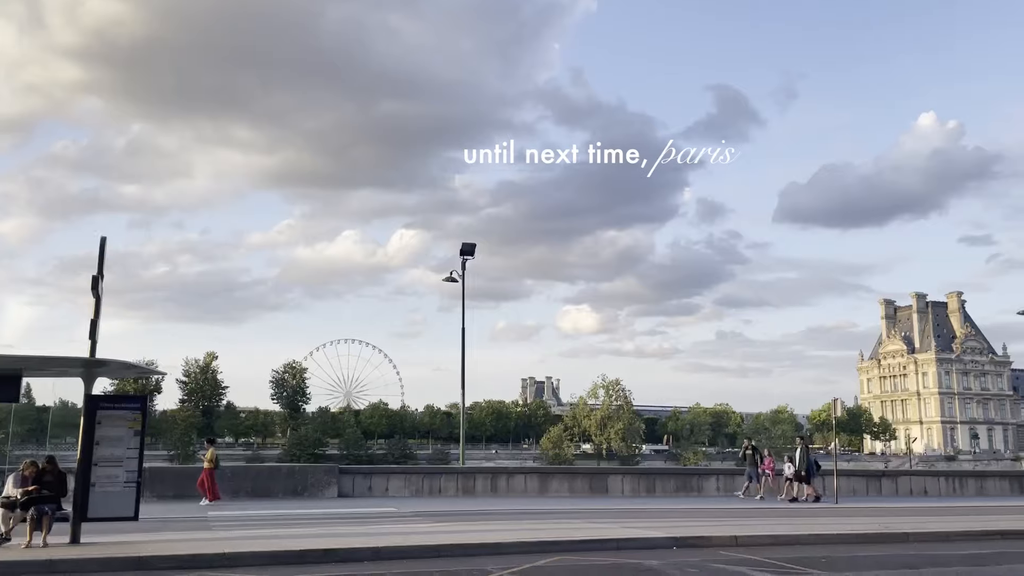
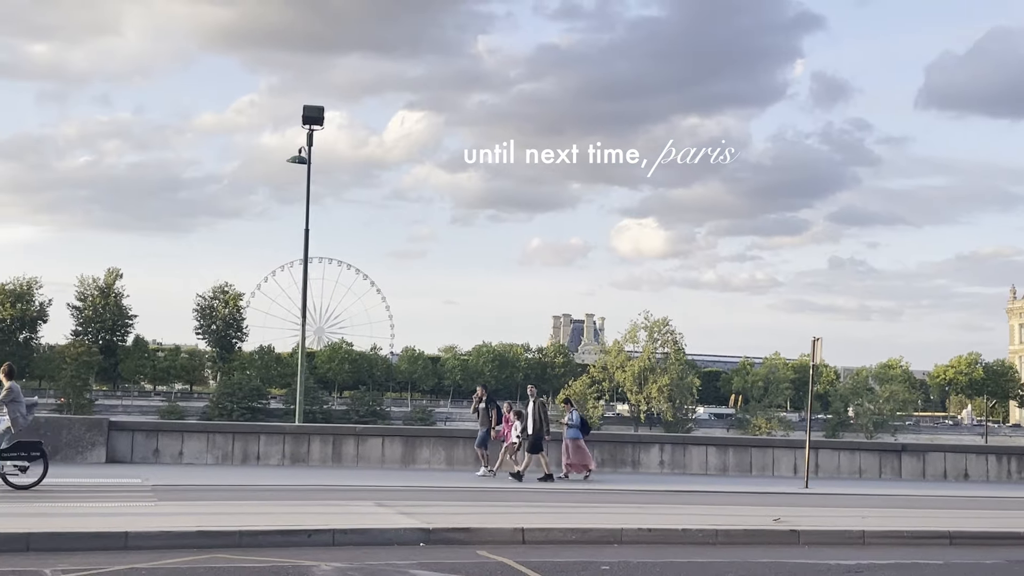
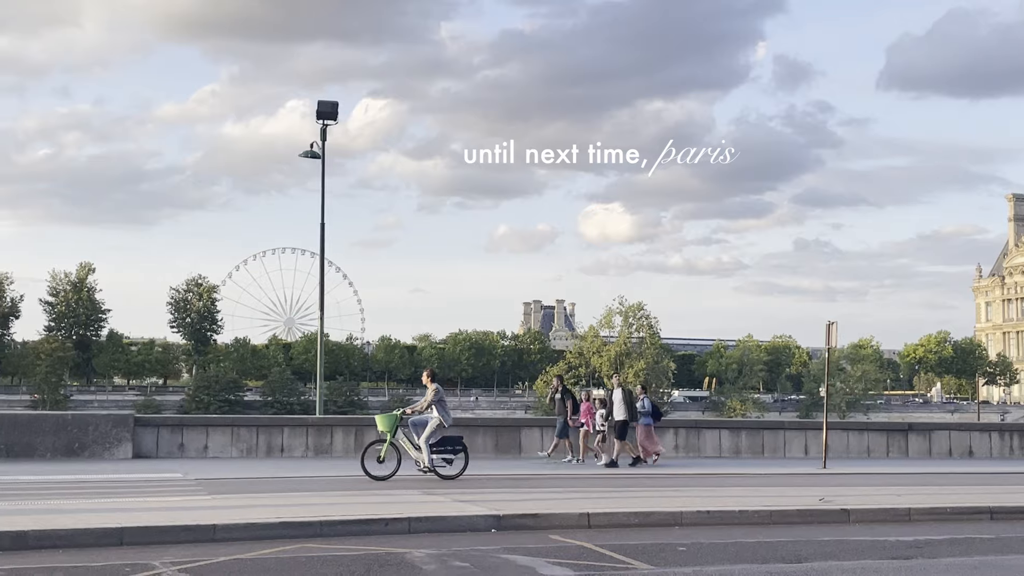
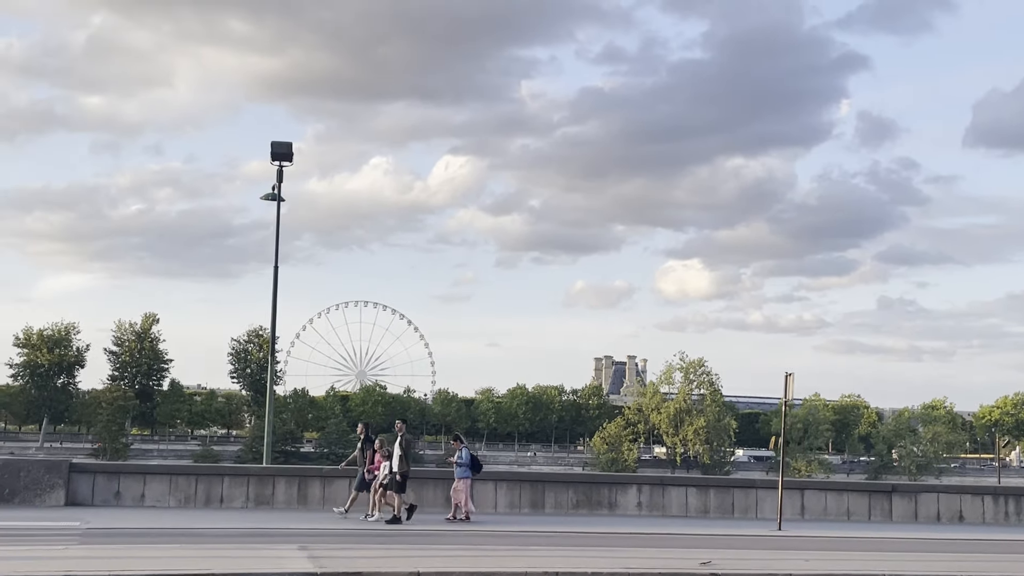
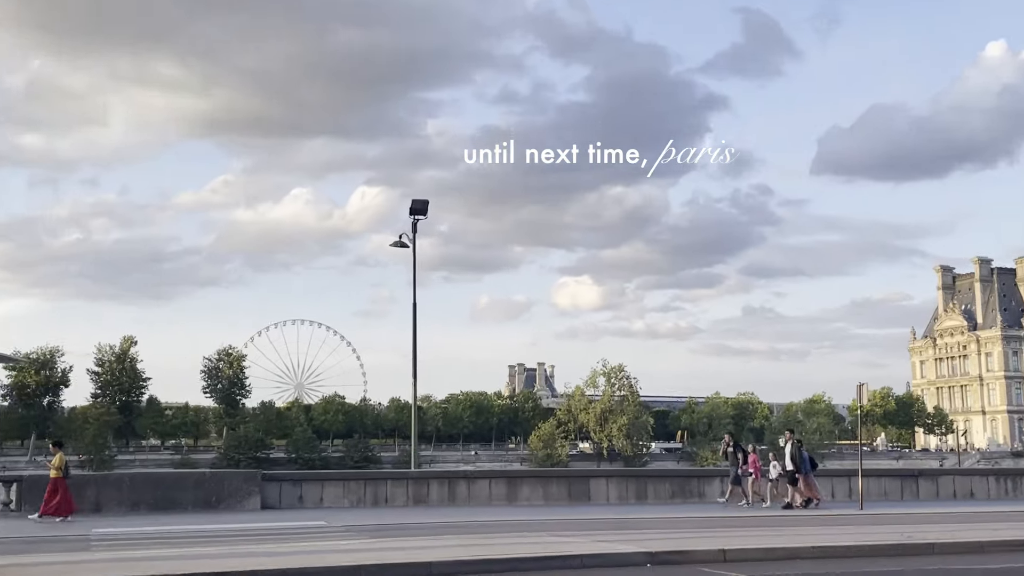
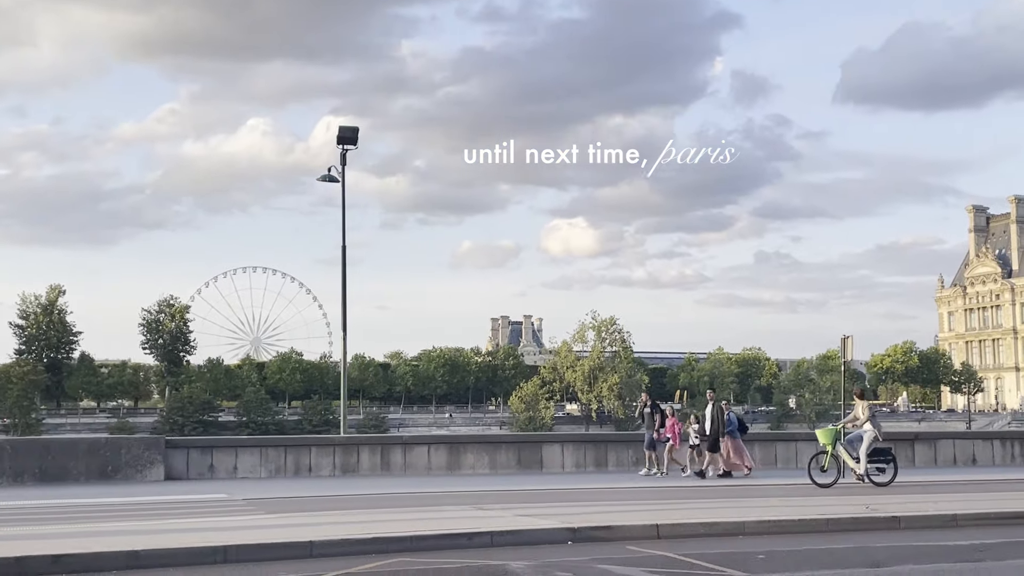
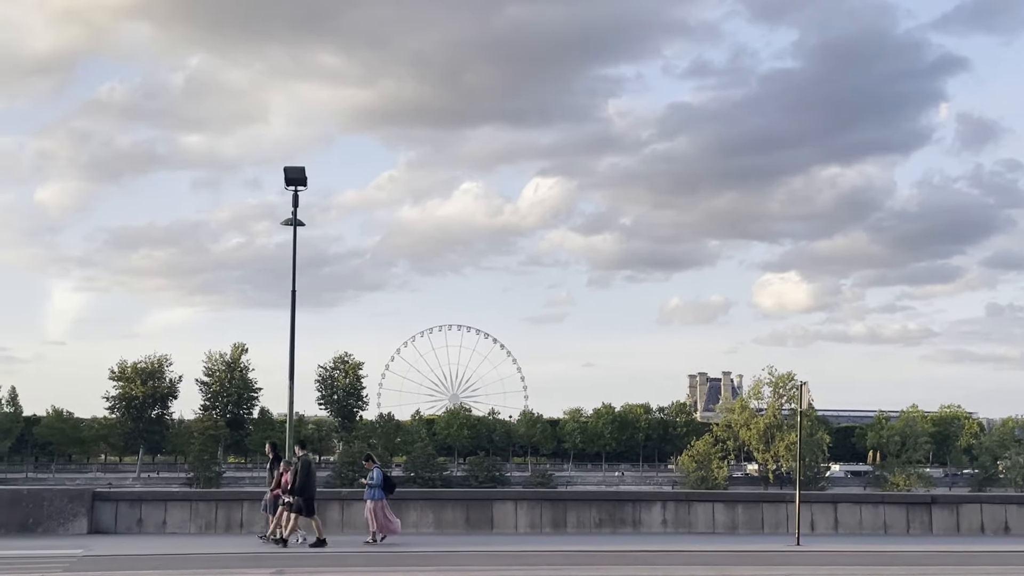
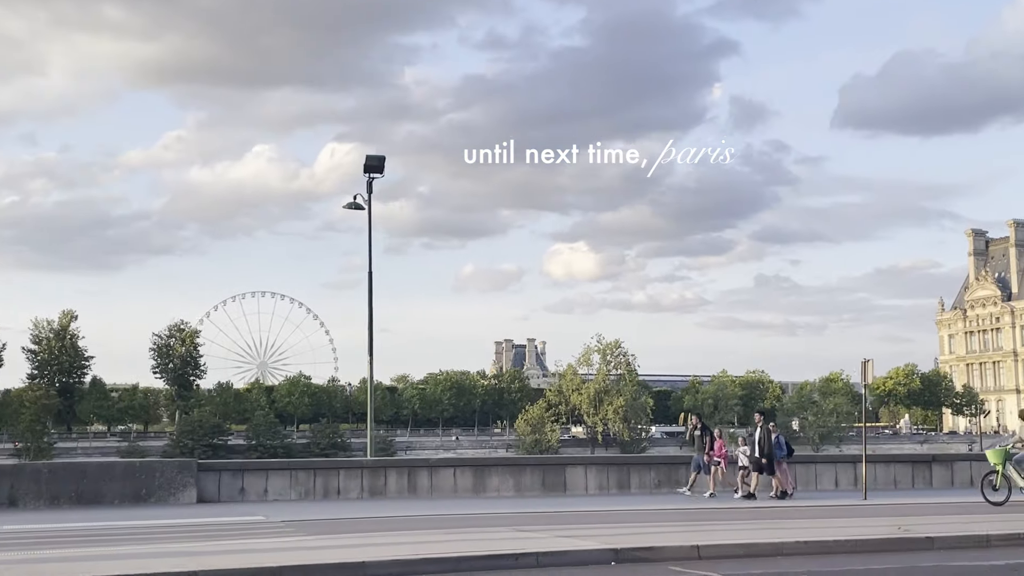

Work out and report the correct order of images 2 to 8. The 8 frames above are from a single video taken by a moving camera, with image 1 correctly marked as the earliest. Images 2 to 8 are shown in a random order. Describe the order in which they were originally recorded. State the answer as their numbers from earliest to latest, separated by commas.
5, 8, 6, 3, 2, 4, 7
